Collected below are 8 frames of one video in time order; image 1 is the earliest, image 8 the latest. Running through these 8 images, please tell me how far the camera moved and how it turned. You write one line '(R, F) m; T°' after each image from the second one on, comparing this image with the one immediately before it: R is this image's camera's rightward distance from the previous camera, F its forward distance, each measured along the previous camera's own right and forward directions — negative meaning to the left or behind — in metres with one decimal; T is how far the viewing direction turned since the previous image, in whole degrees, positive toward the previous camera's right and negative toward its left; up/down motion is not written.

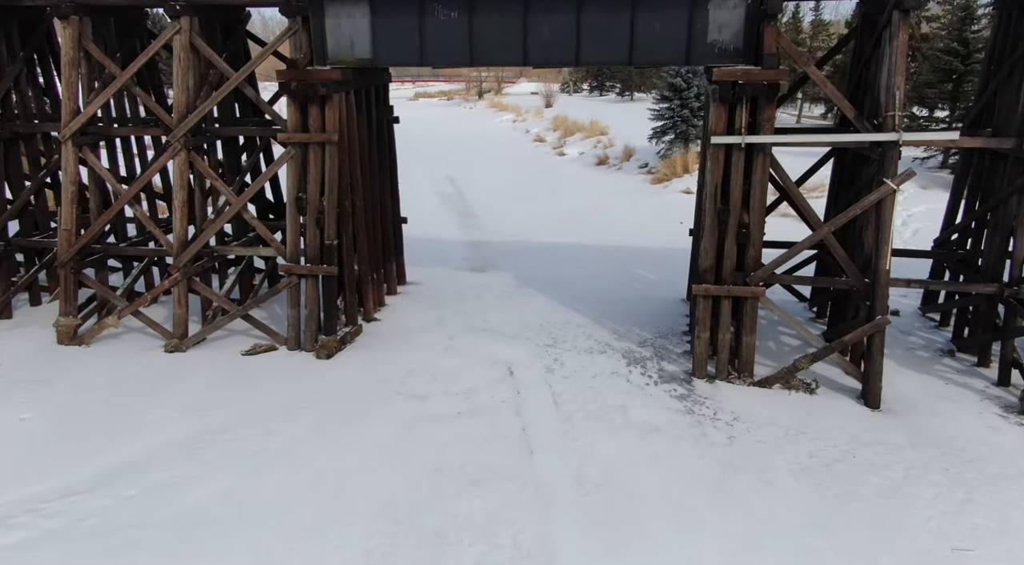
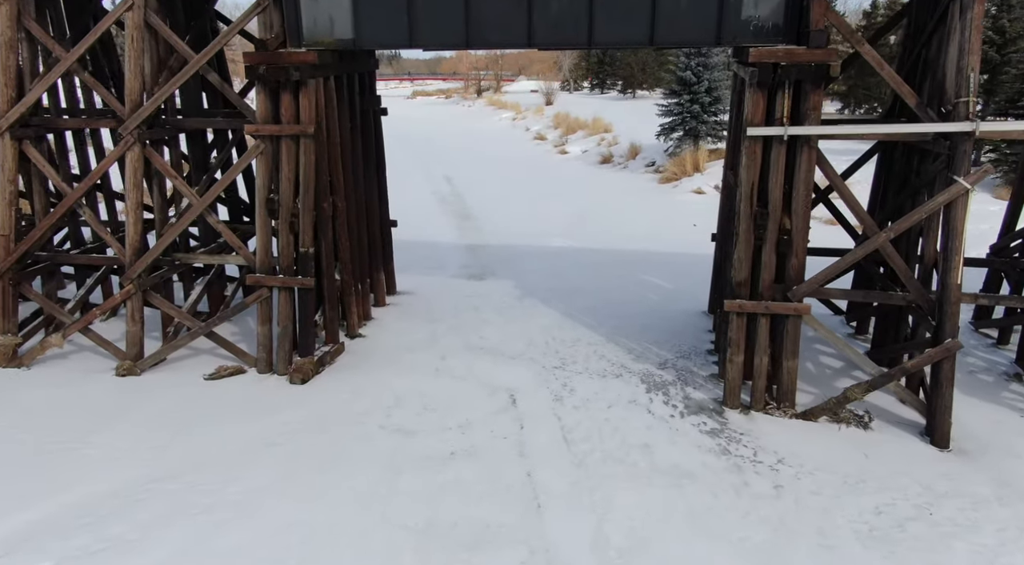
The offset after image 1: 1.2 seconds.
(0.0, +0.9) m; 0°
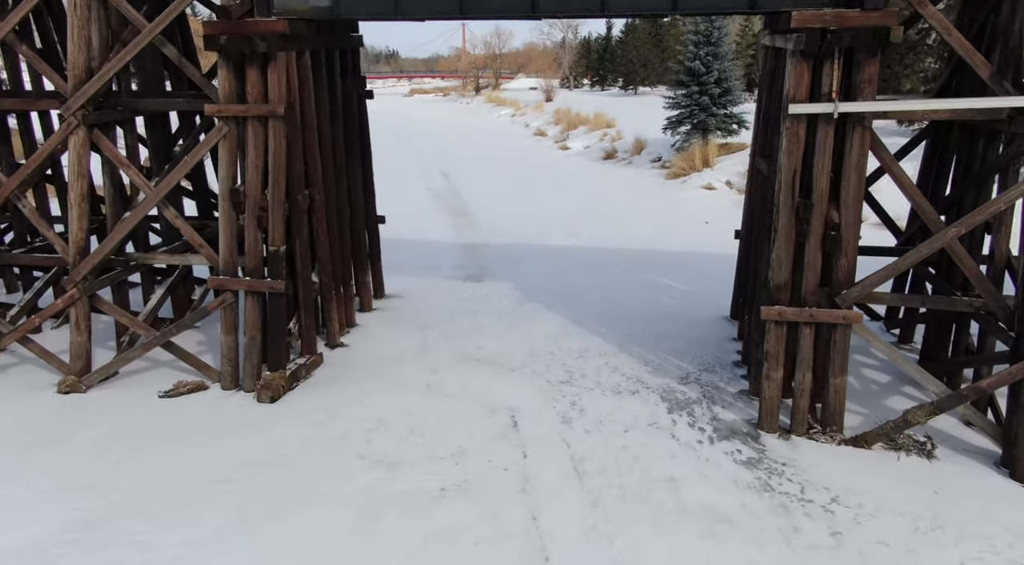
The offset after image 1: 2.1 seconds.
(0.0, +0.8) m; 0°
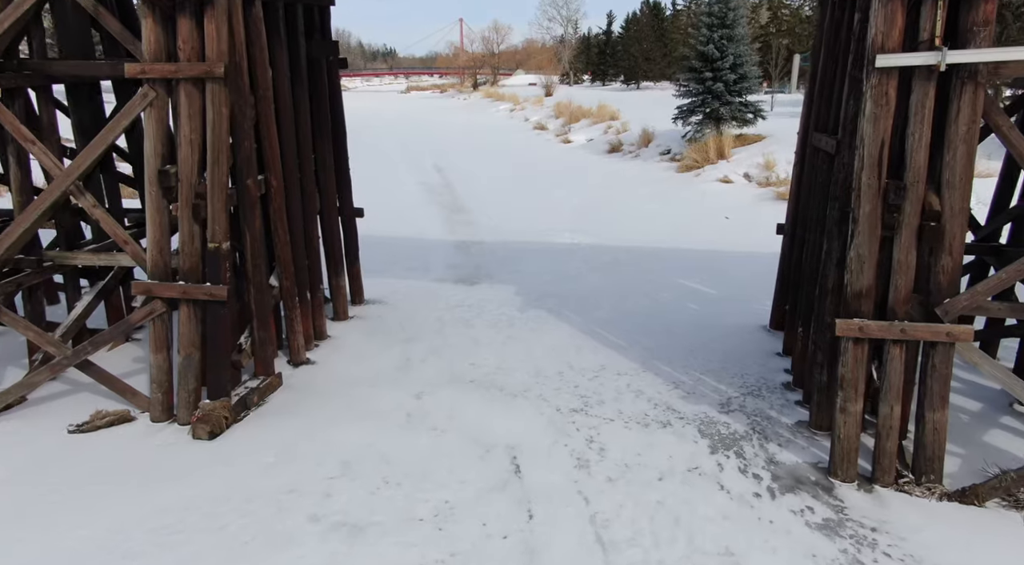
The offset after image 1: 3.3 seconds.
(0.0, +1.0) m; 0°
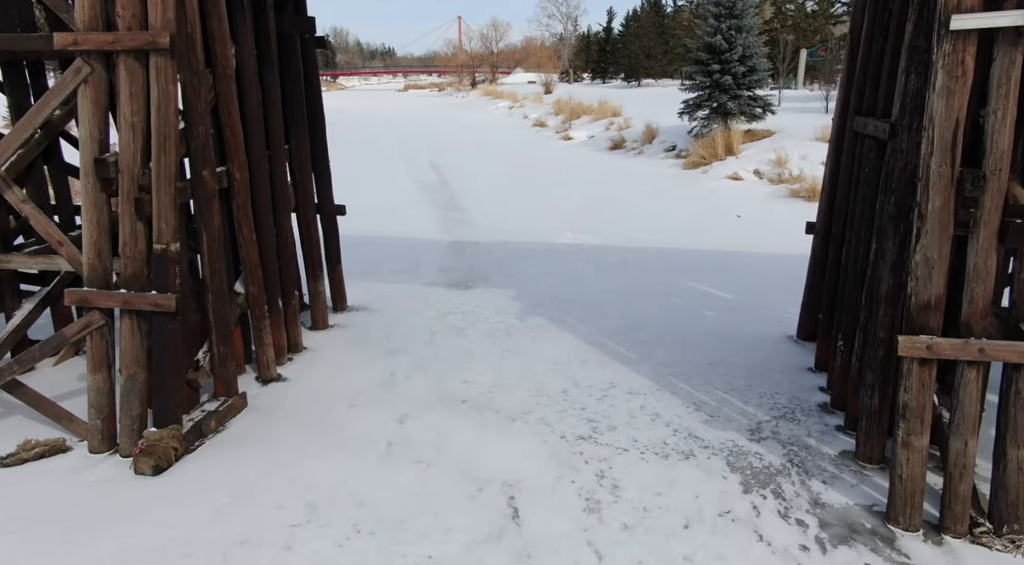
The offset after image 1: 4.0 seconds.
(0.0, +0.6) m; 0°
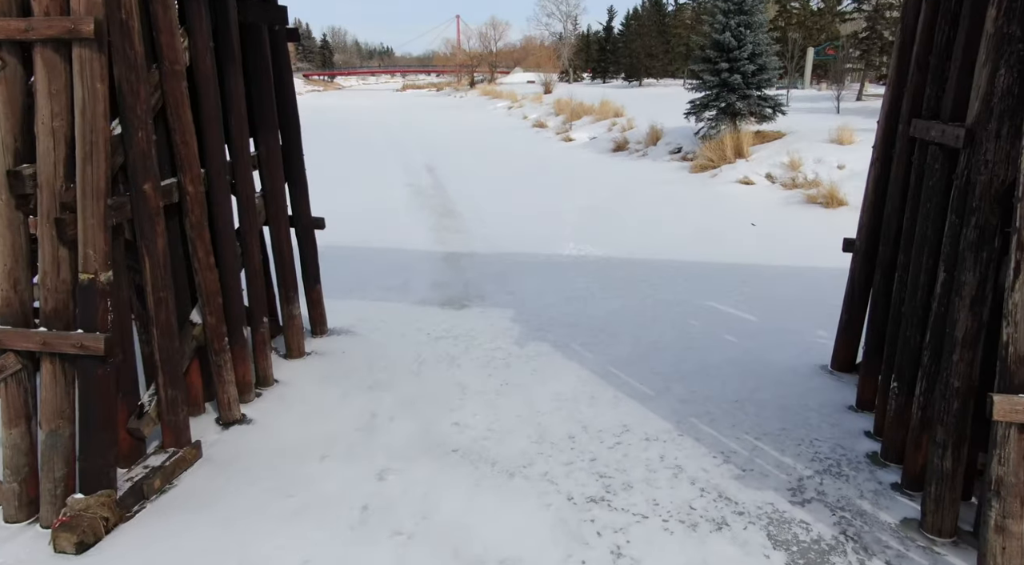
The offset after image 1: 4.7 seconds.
(0.0, +0.6) m; 0°
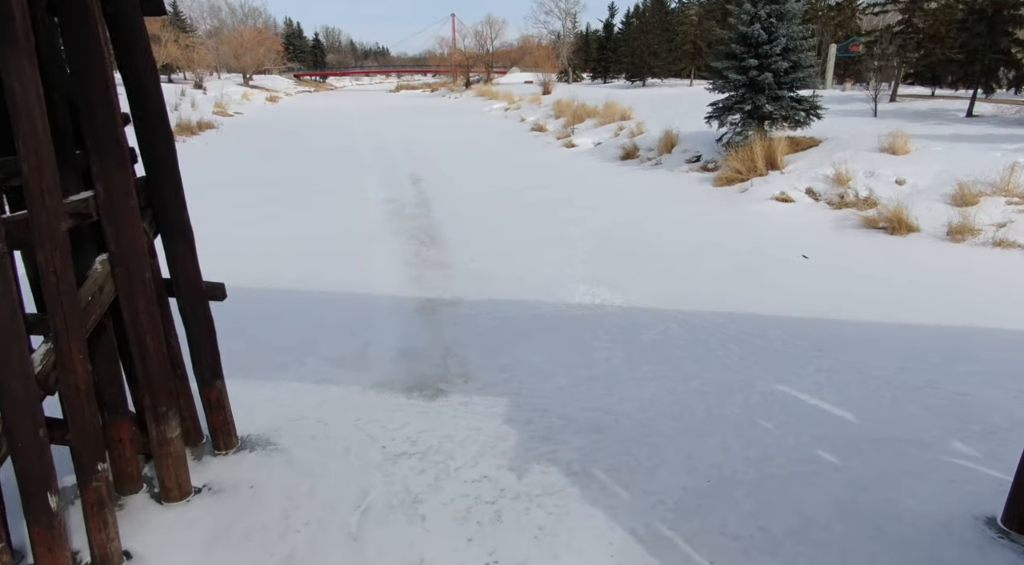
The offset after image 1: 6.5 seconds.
(0.0, +1.7) m; 0°
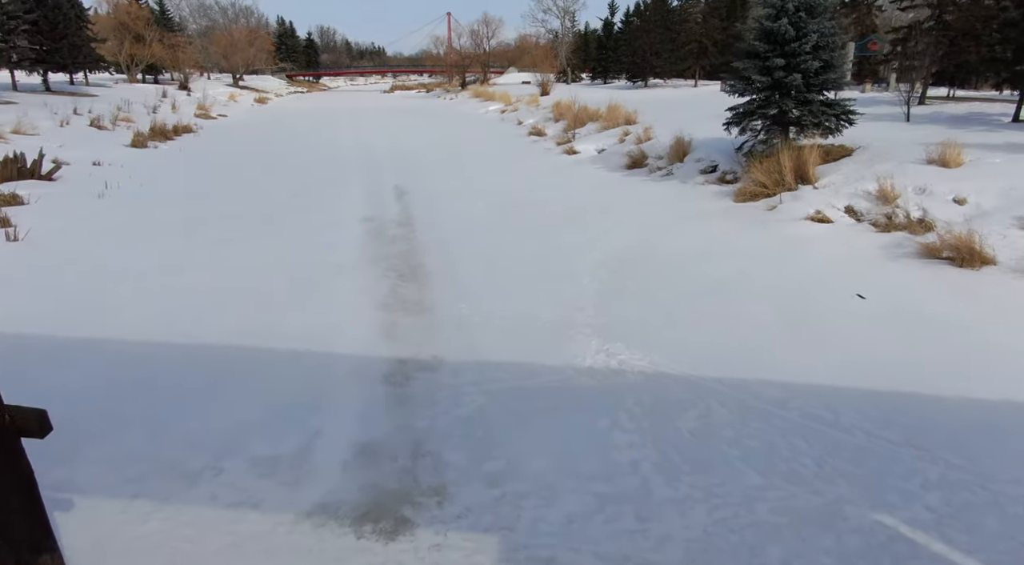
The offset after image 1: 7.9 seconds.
(0.0, +1.2) m; 0°
